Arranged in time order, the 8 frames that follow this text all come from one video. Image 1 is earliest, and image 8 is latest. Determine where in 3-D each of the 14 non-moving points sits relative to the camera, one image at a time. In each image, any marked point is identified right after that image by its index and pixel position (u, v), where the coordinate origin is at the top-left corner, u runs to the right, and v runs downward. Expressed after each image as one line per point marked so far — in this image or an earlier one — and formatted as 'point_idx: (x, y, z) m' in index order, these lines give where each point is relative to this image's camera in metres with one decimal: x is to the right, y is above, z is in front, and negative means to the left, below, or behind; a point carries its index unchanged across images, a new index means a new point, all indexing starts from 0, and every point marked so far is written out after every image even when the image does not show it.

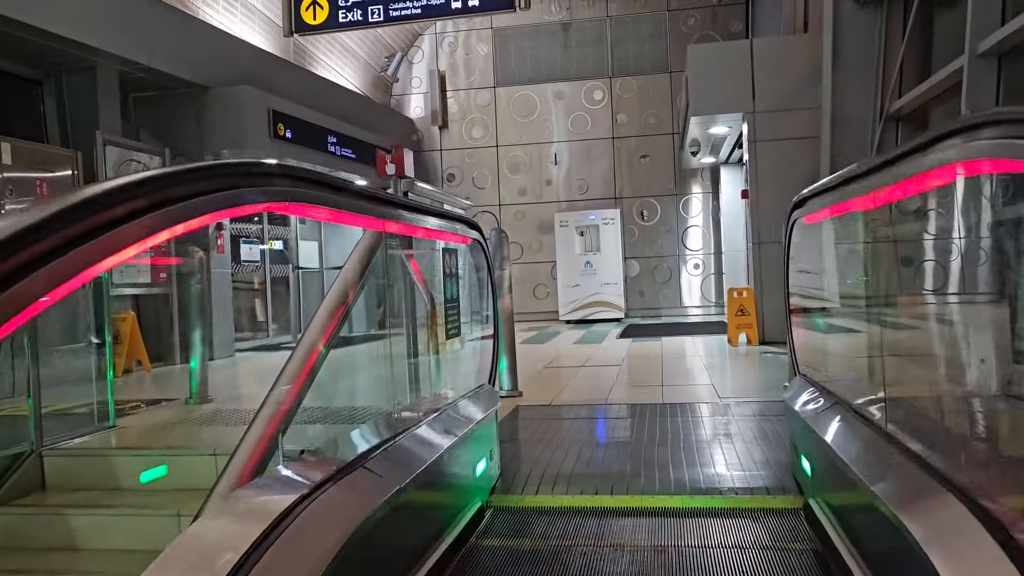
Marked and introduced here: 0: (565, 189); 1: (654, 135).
0: (+0.7, +1.3, +11.2) m
1: (+1.9, +2.0, +10.9) m
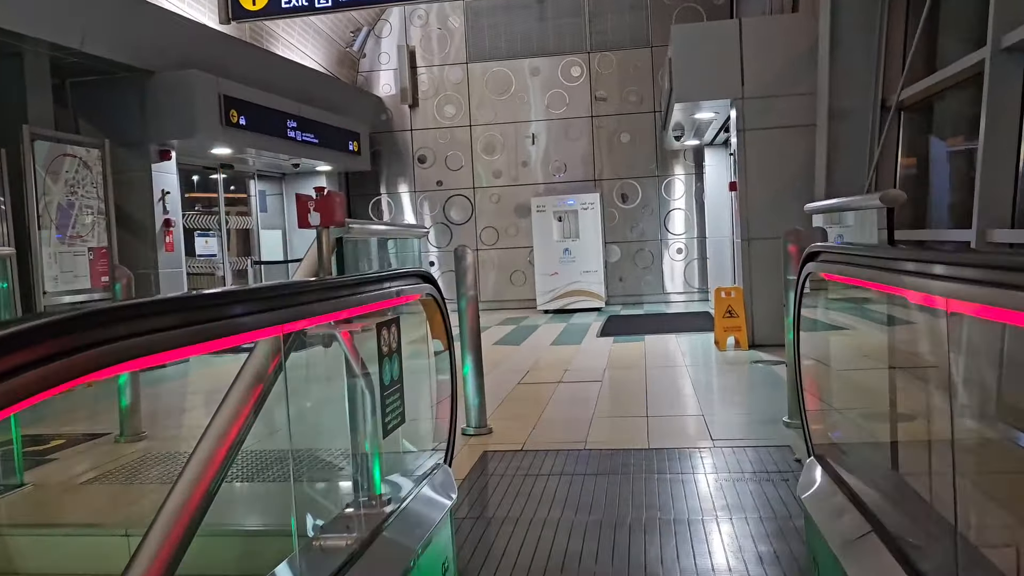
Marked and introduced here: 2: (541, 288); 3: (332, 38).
0: (+0.4, +1.5, +10.7) m
1: (+1.6, +2.2, +10.4) m
2: (+0.3, 0.0, +9.8) m
3: (-2.2, +3.1, +10.1) m
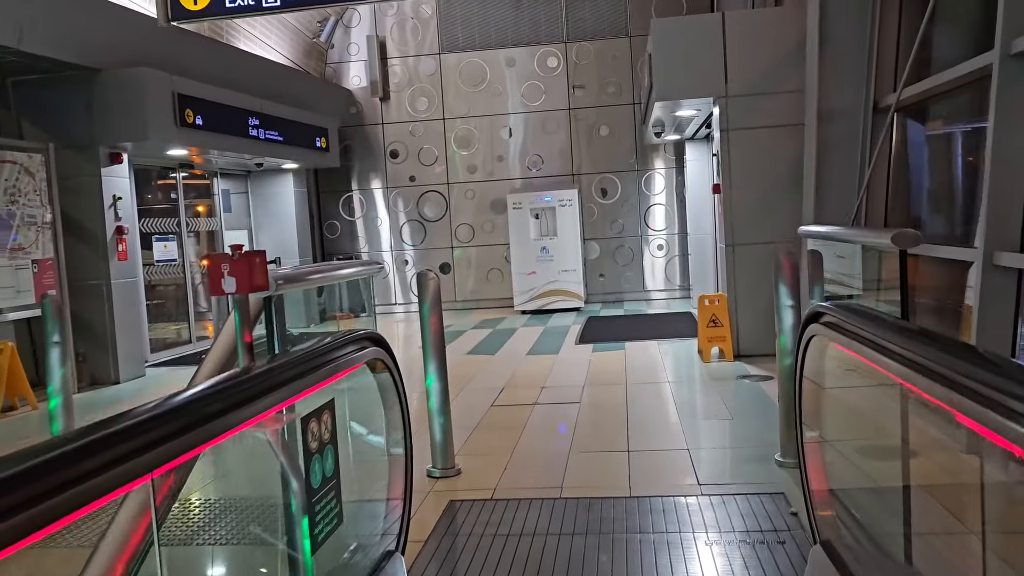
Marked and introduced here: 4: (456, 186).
0: (+0.1, +1.5, +10.4) m
1: (+1.2, +2.2, +10.1) m
2: (+0.1, 0.0, +9.5) m
3: (-2.5, +3.1, +9.7) m
4: (-0.7, +1.3, +10.5) m
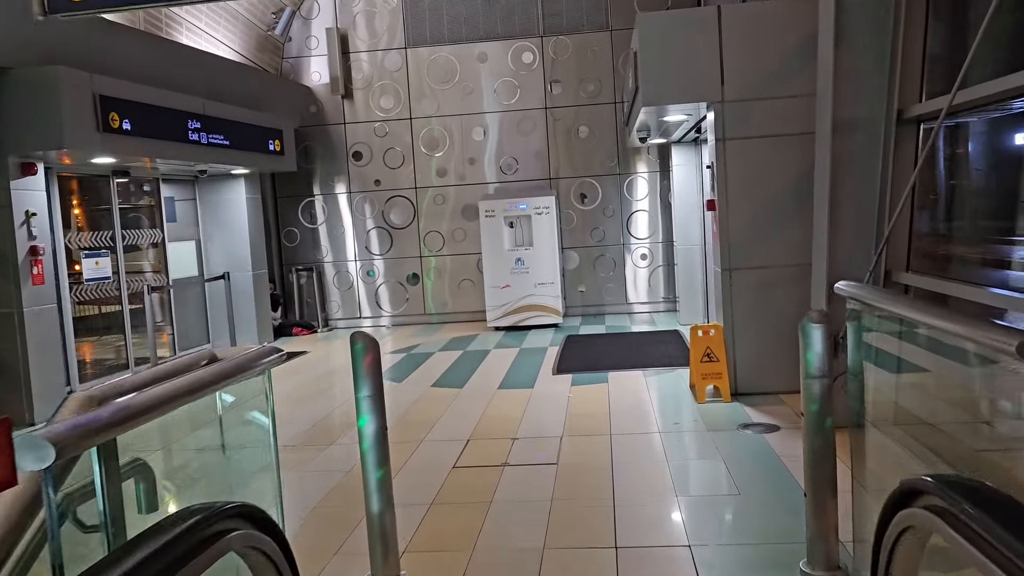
0: (-0.2, +1.4, +9.7) m
1: (+0.9, +2.1, +9.4) m
2: (-0.2, -0.2, +8.8) m
3: (-2.8, +2.9, +8.9) m
4: (-1.1, +1.1, +9.8) m
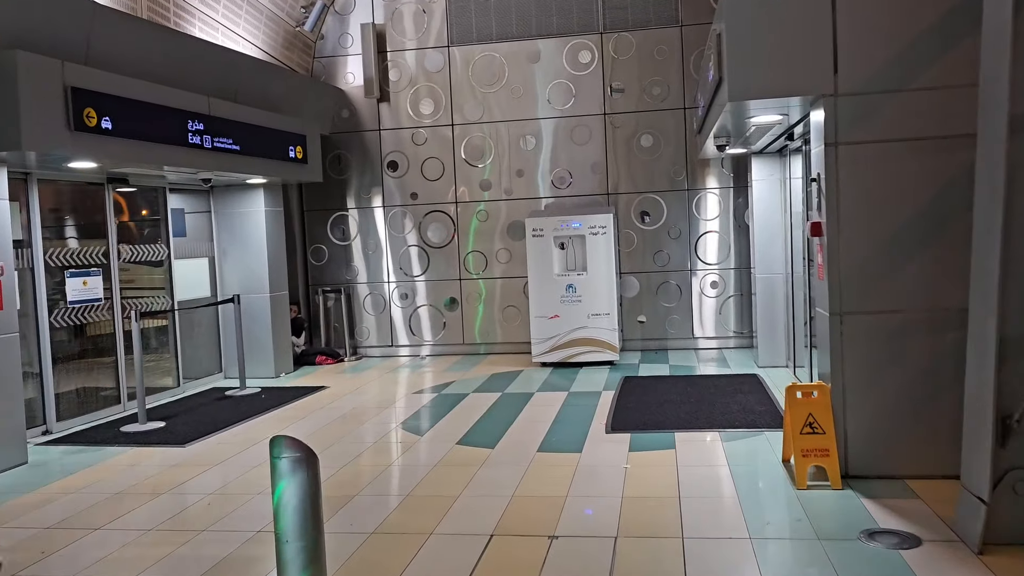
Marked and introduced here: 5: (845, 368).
0: (+0.3, +1.1, +8.6) m
1: (+1.5, +1.8, +8.3) m
2: (+0.2, -0.4, +7.7) m
3: (-2.3, +2.7, +8.0) m
4: (-0.5, +0.9, +8.8) m
5: (+1.6, -0.4, +4.0) m
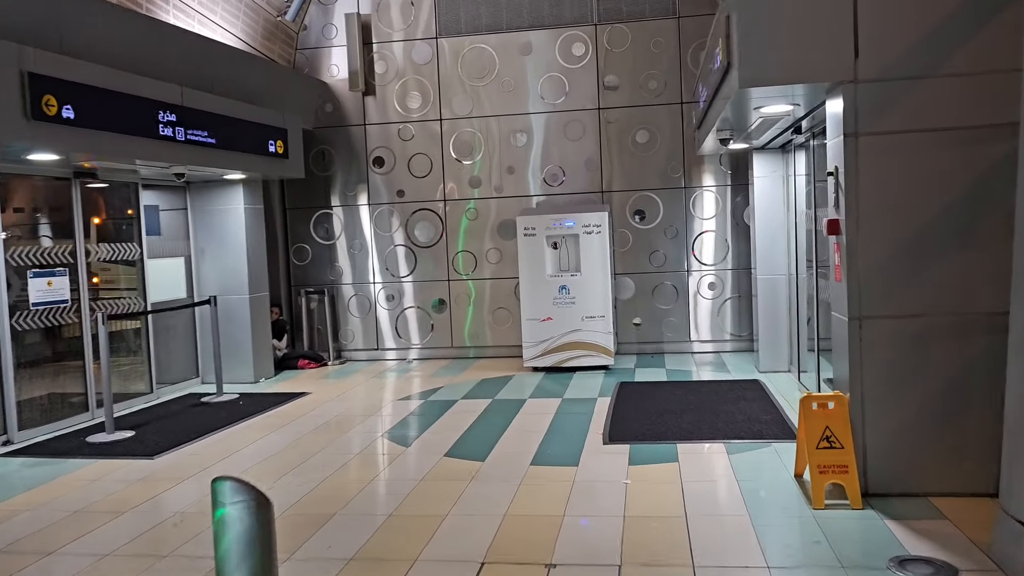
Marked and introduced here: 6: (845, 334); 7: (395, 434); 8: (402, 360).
0: (+0.2, +1.1, +8.3) m
1: (+1.4, +1.8, +8.0) m
2: (+0.1, -0.4, +7.3) m
3: (-2.4, +2.7, +7.7) m
4: (-0.6, +0.9, +8.4) m
5: (+1.6, -0.4, +3.7) m
6: (+1.5, -0.2, +3.7) m
7: (-0.8, -1.0, +5.6) m
8: (-1.2, -0.8, +8.7) m
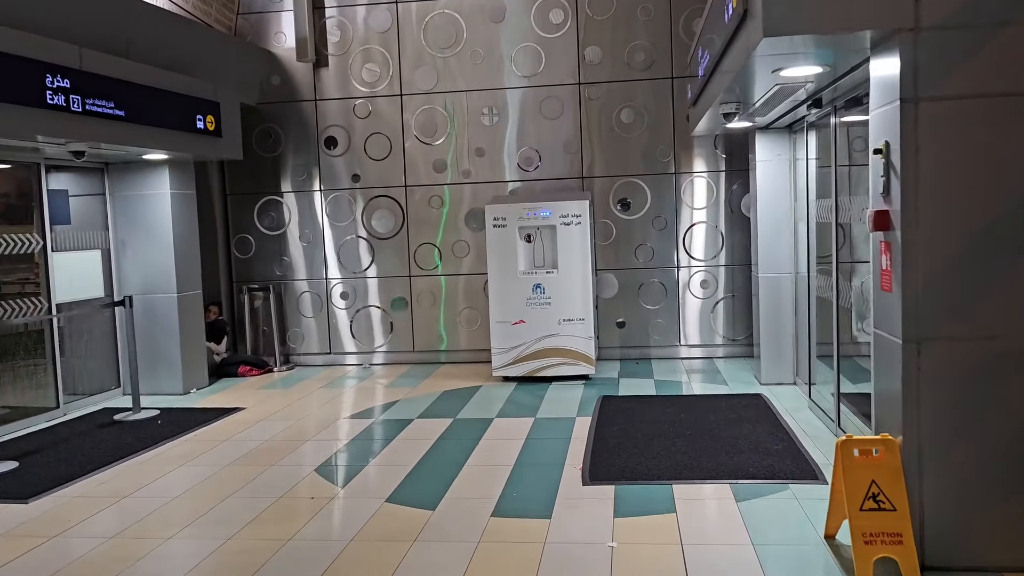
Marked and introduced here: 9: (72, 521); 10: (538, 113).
0: (0.0, +1.1, +7.4) m
1: (+1.1, +1.8, +7.1) m
2: (-0.1, -0.4, +6.5) m
3: (-2.6, +2.7, +6.7) m
4: (-0.9, +0.9, +7.5) m
5: (+1.4, -0.4, +2.8) m
6: (+1.3, -0.3, +2.9) m
7: (-1.0, -1.0, +4.7) m
8: (-1.4, -0.7, +7.7) m
9: (-2.1, -1.1, +3.9) m
10: (+0.2, +1.6, +7.3) m
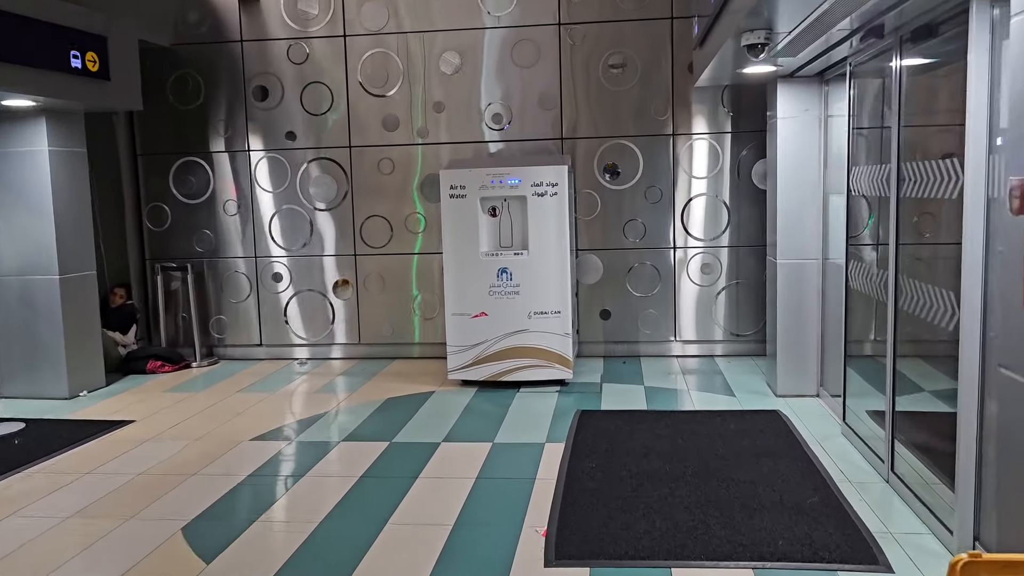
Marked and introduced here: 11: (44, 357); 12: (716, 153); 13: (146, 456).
0: (-0.3, +1.2, +6.1) m
1: (+0.9, +1.9, +5.9) m
2: (-0.4, -0.3, +5.3) m
3: (-2.9, +2.8, +5.4) m
4: (-1.1, +1.0, +6.3) m
5: (+1.2, -0.5, +1.7) m
6: (+1.1, -0.3, +1.7) m
7: (-1.2, -1.0, +3.5) m
8: (-1.7, -0.6, +6.6) m
9: (-2.3, -1.1, +2.7) m
10: (0.0, +1.7, +6.0) m
11: (-3.0, -0.4, +5.3) m
12: (+1.5, +1.0, +5.9) m
13: (-1.9, -0.9, +4.2) m
